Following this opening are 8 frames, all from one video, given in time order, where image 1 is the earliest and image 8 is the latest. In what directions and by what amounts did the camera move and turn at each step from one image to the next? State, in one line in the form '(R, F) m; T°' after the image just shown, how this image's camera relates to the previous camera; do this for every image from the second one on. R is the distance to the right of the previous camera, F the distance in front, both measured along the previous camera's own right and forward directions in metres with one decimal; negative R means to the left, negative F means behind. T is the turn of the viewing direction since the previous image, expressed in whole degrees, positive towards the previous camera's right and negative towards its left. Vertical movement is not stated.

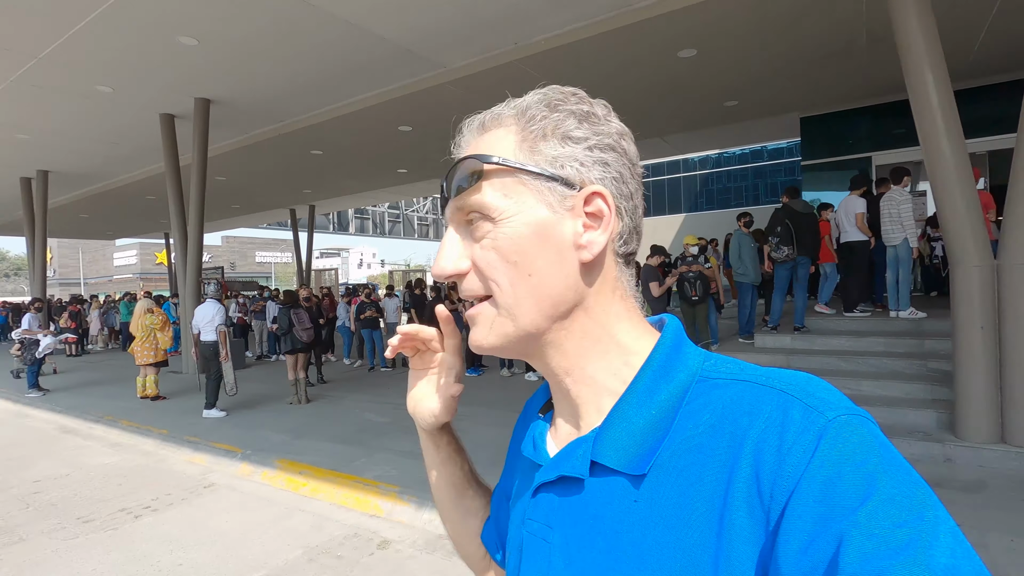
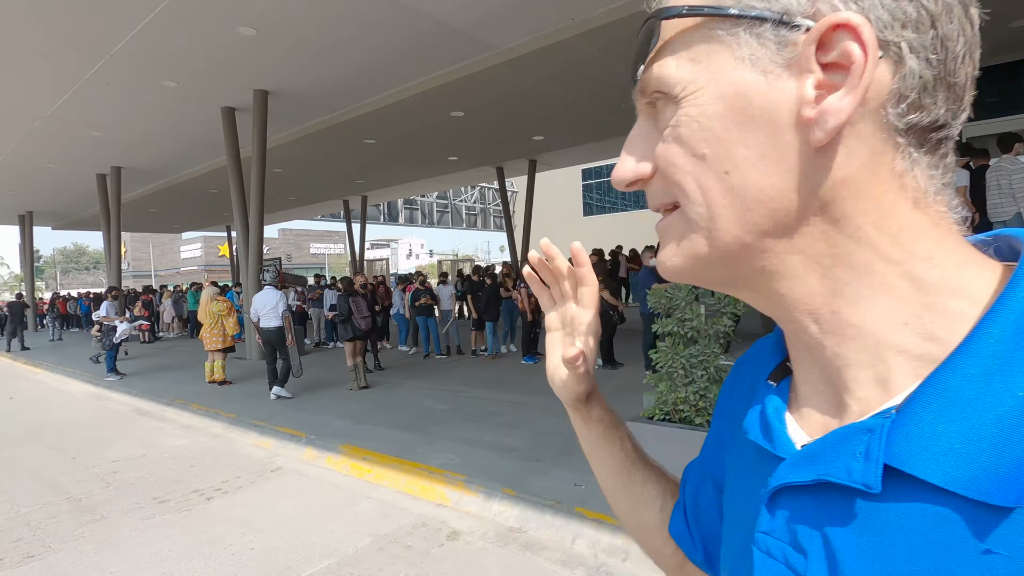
(-0.2, +0.2) m; -5°
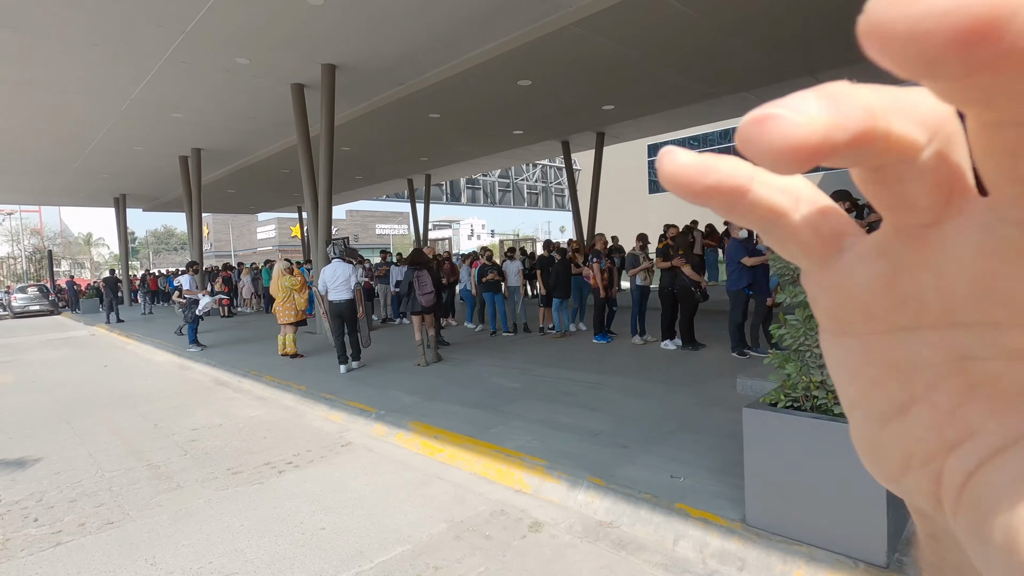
(-0.2, +0.4) m; -6°
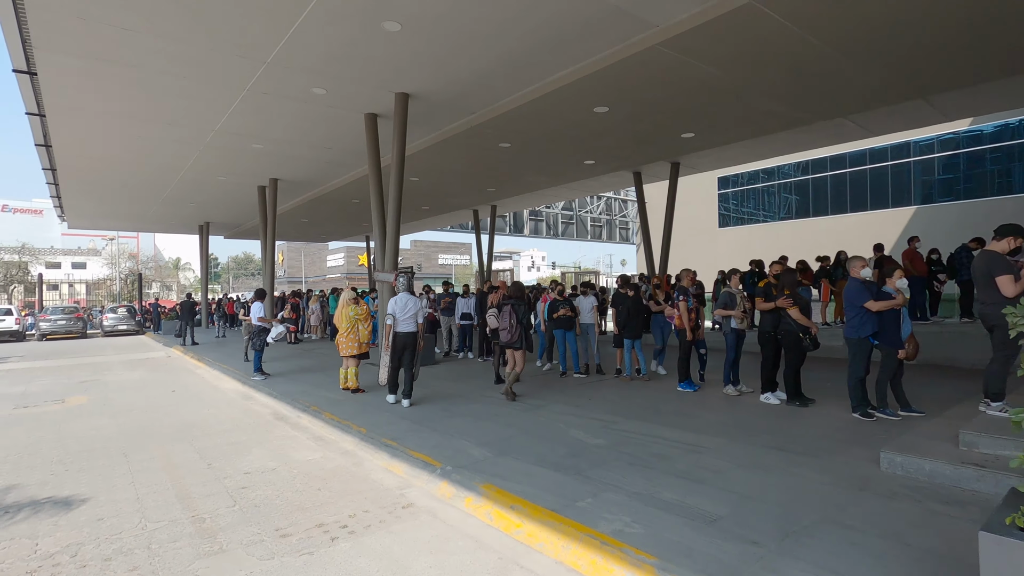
(-0.3, +0.7) m; -6°
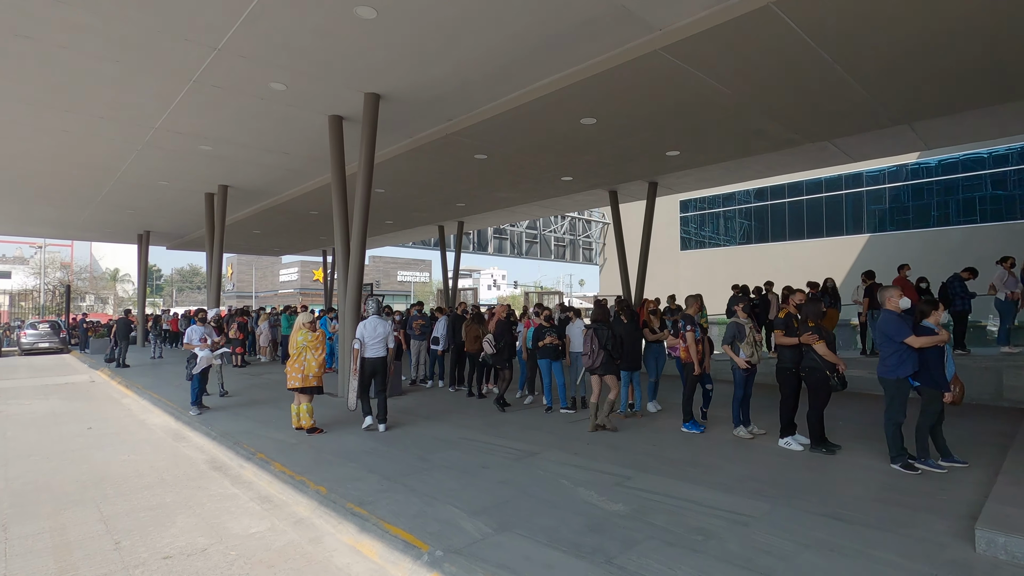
(-0.4, +1.0) m; +4°
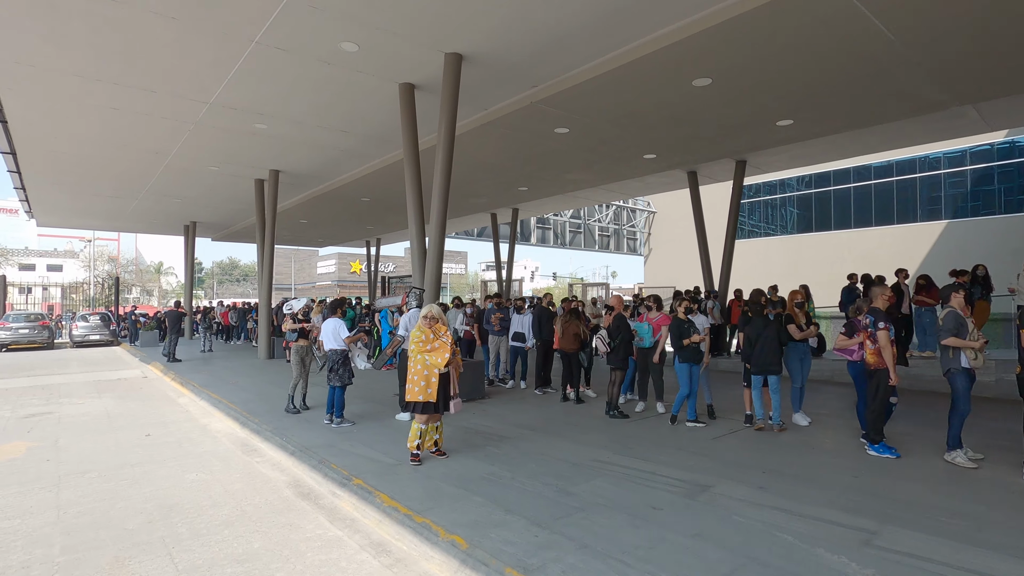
(-1.2, +1.3) m; -3°
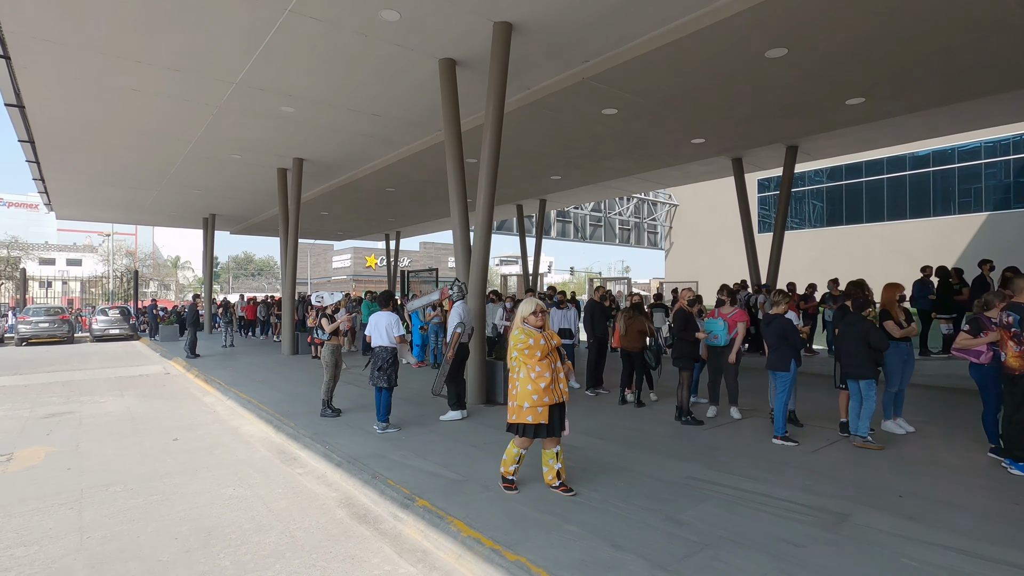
(-0.7, +0.8) m; -1°
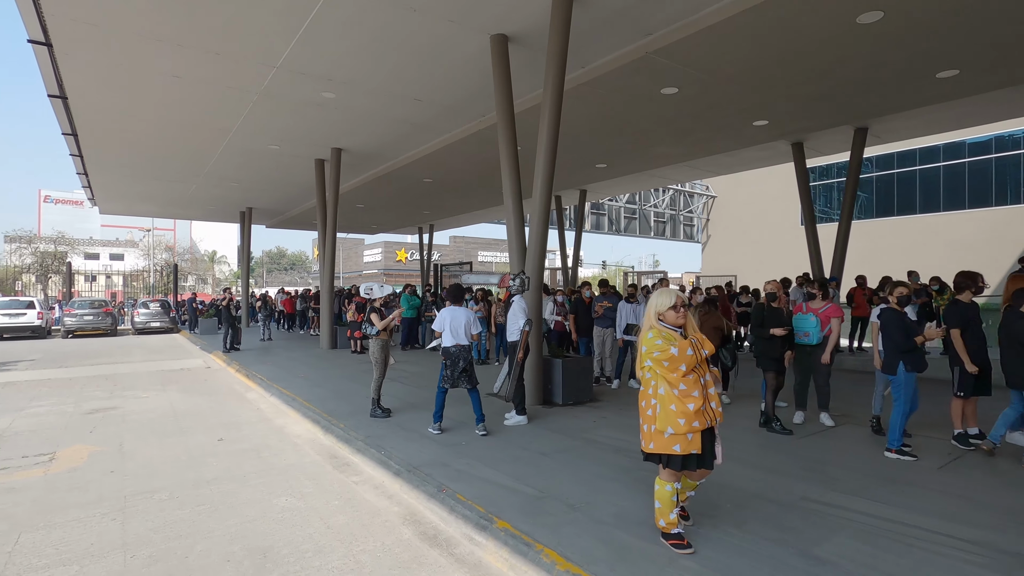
(-0.5, +0.6) m; -3°
